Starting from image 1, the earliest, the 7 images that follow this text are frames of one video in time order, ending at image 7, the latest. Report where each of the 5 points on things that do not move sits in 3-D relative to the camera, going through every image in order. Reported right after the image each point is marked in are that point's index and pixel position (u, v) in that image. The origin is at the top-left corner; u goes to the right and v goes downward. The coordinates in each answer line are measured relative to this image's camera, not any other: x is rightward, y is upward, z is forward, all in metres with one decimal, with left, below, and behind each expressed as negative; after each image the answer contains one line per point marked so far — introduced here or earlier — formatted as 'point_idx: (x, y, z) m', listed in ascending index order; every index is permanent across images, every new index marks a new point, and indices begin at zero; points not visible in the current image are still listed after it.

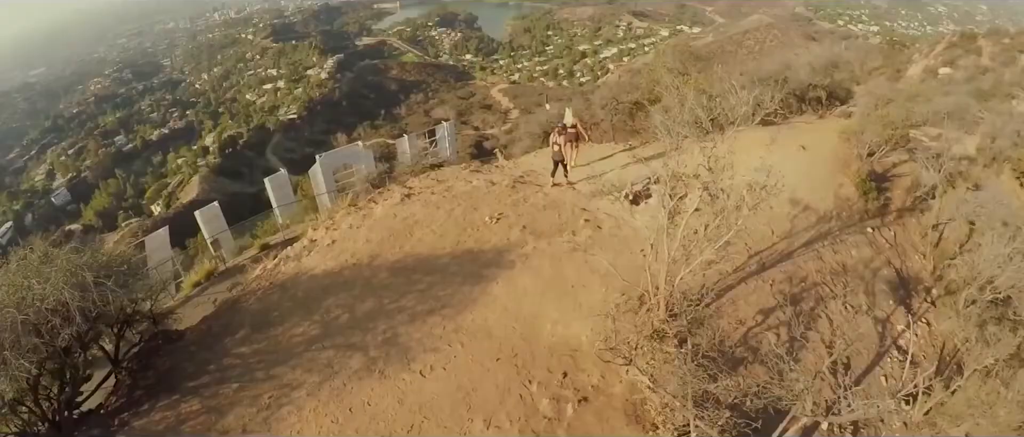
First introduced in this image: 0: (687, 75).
0: (+5.4, +4.4, +15.9) m
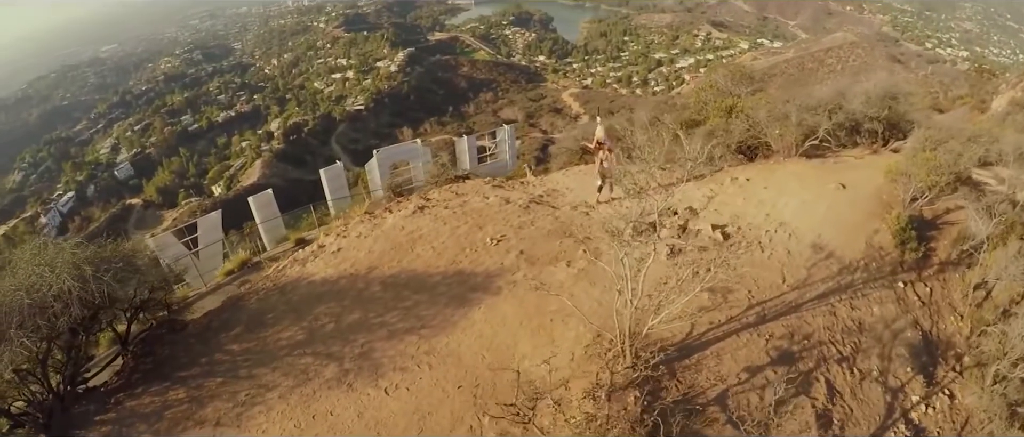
0: (+6.6, +3.6, +15.2) m
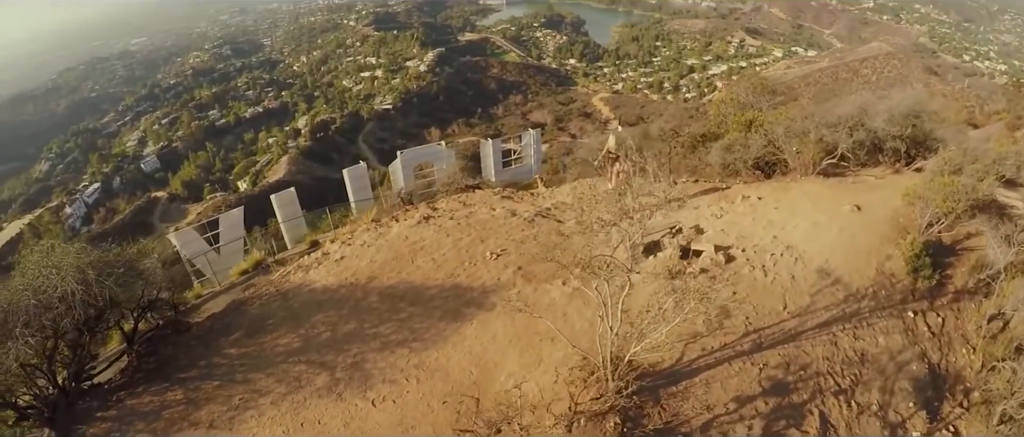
0: (+7.0, +3.1, +15.0) m
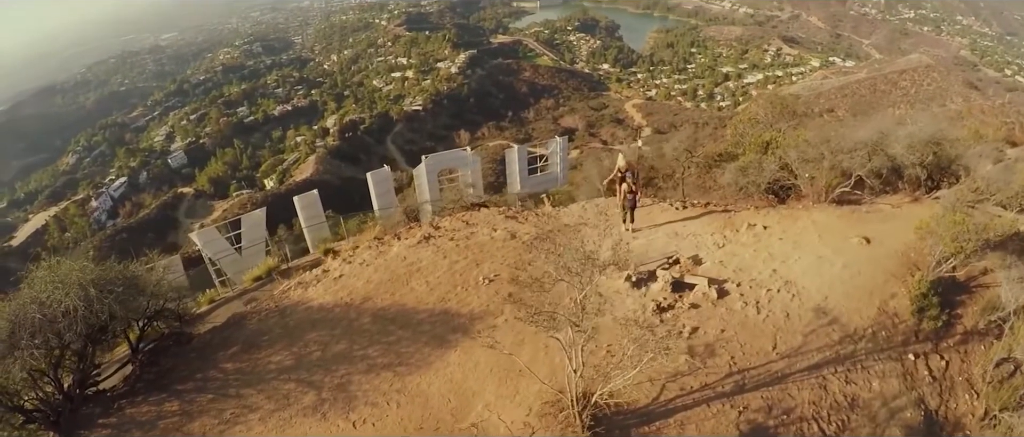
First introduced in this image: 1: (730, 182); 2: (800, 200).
0: (+7.4, +2.5, +14.8) m
1: (+5.3, +0.9, +12.7) m
2: (+6.5, +0.4, +11.9) m
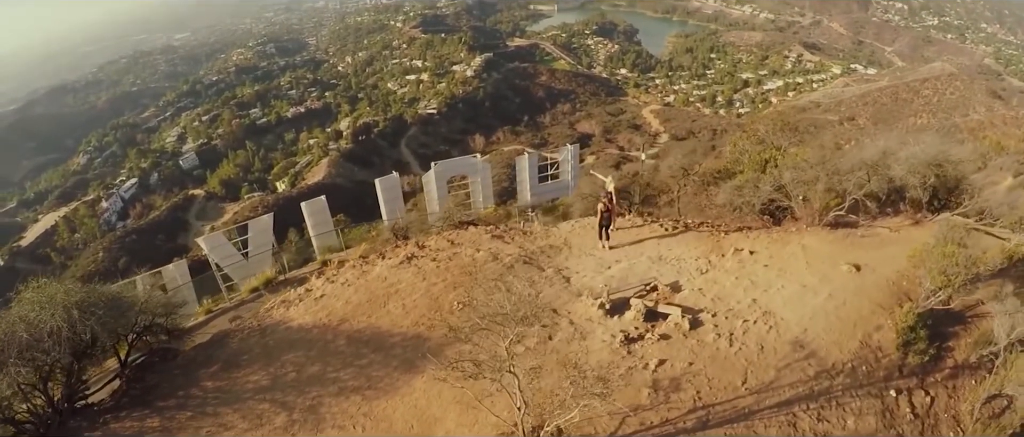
0: (+7.3, +1.9, +14.6) m
1: (+5.1, +0.4, +12.6) m
2: (+6.3, -0.1, +11.7) m
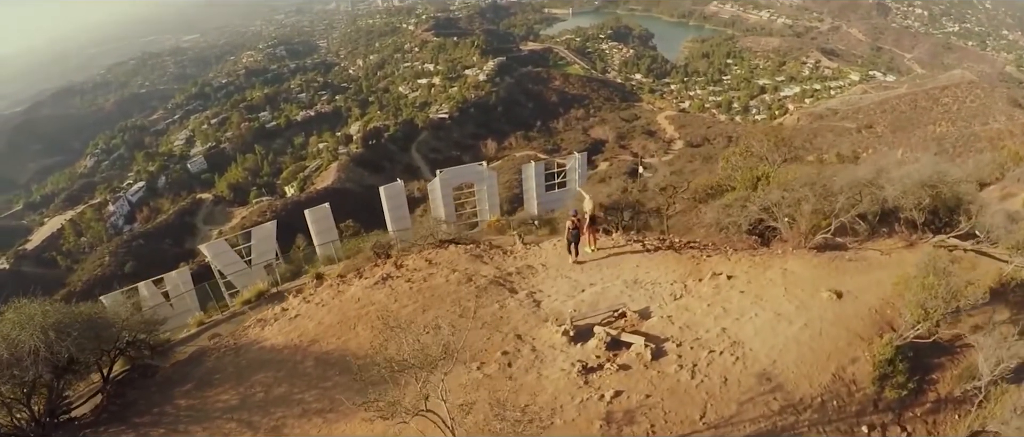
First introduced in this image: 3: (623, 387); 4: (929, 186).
0: (+7.0, +1.4, +14.4) m
1: (+4.8, 0.0, +12.5) m
2: (+6.0, -0.6, +11.6) m
3: (+1.4, -2.1, +6.5) m
4: (+9.4, +0.7, +11.8) m
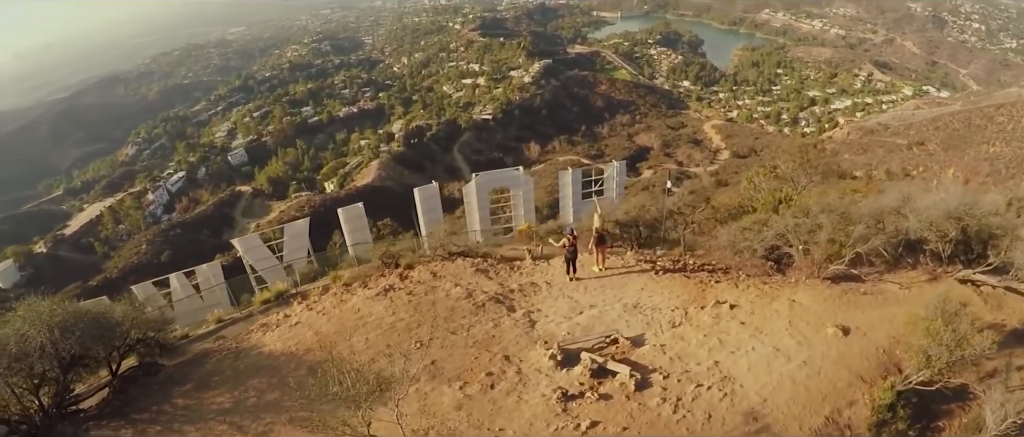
0: (+7.4, +0.8, +14.0) m
1: (+5.0, -0.6, +12.2) m
2: (+6.1, -1.2, +11.3) m
3: (+1.2, -2.5, +6.5) m
4: (+9.6, -0.1, +11.3) m
